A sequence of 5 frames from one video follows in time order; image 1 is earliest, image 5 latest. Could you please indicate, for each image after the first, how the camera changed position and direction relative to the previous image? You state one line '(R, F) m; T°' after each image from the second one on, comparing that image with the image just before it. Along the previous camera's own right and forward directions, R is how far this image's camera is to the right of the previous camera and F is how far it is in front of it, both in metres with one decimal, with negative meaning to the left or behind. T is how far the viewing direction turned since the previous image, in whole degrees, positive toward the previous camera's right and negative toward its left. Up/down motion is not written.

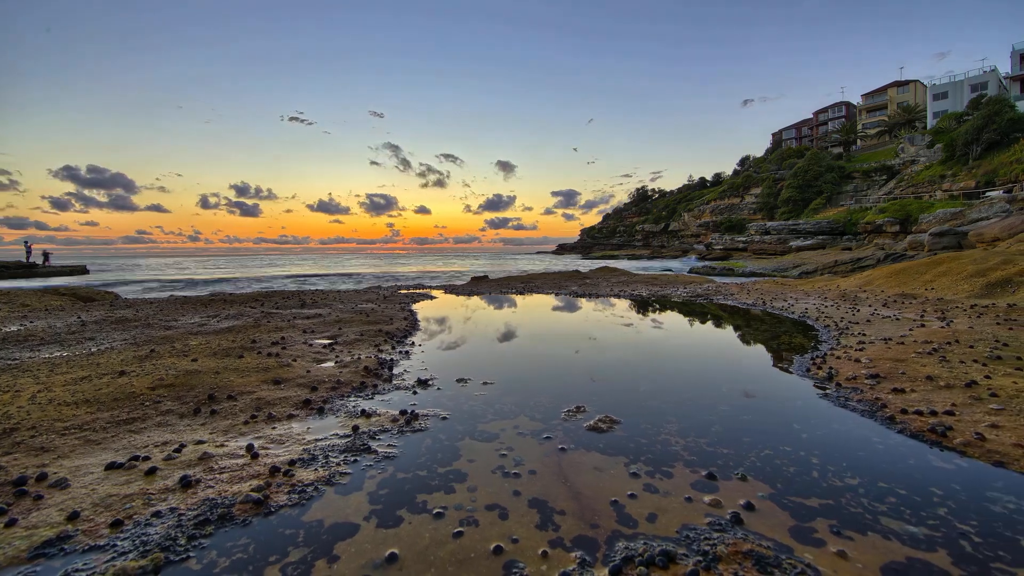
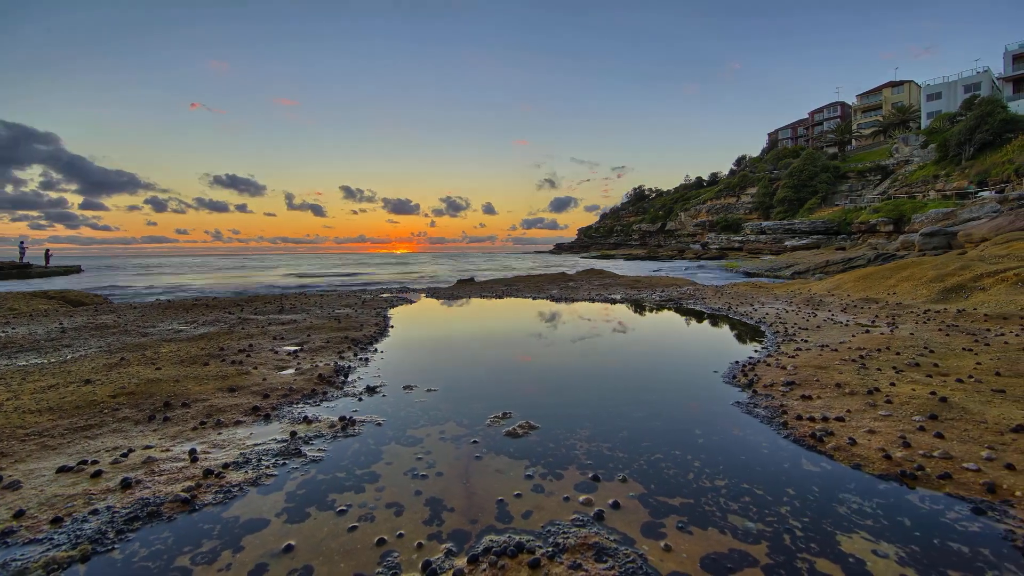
(+1.1, -0.6) m; 0°
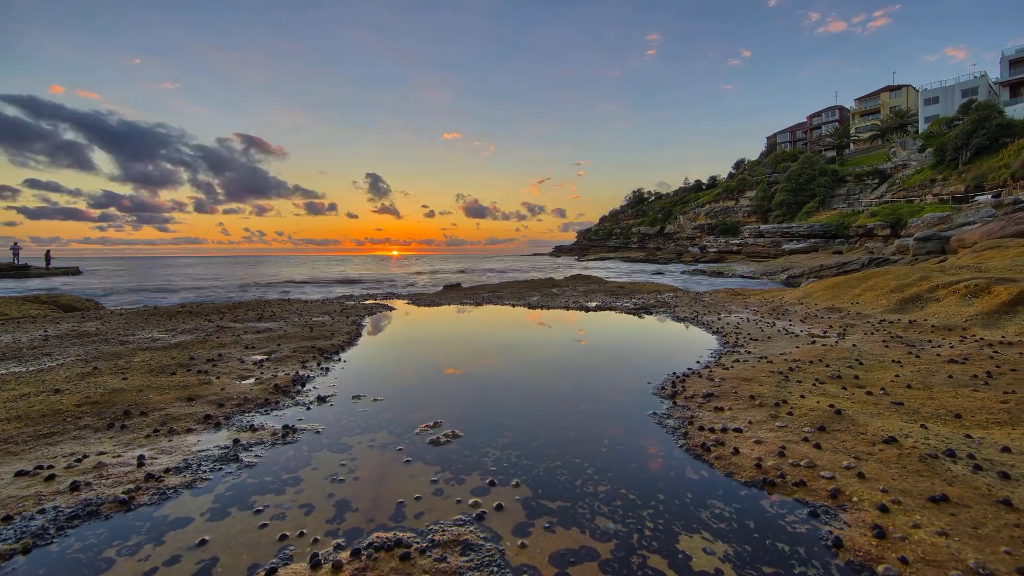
(+1.3, -0.7) m; 0°
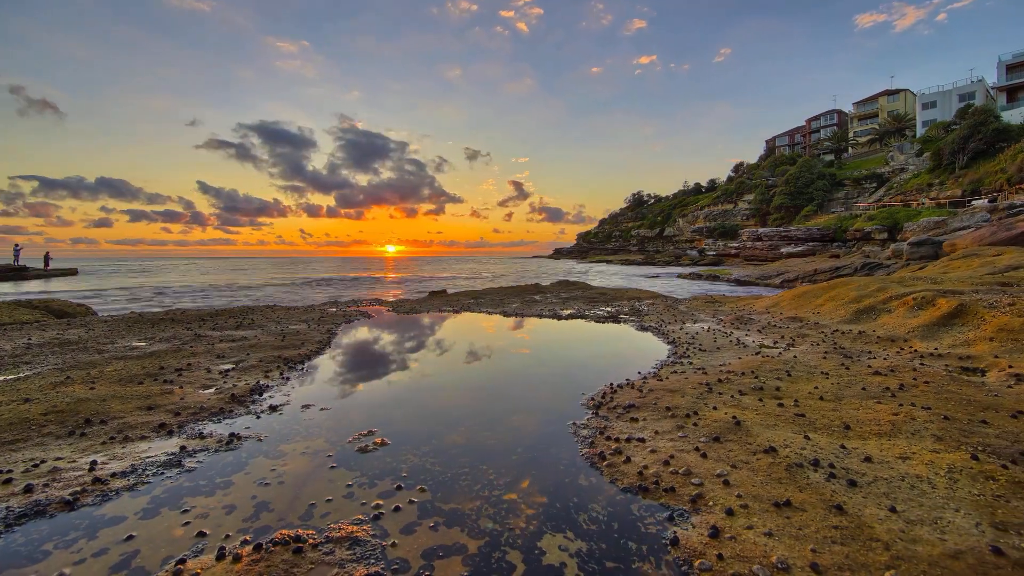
(+1.5, -0.8) m; 0°
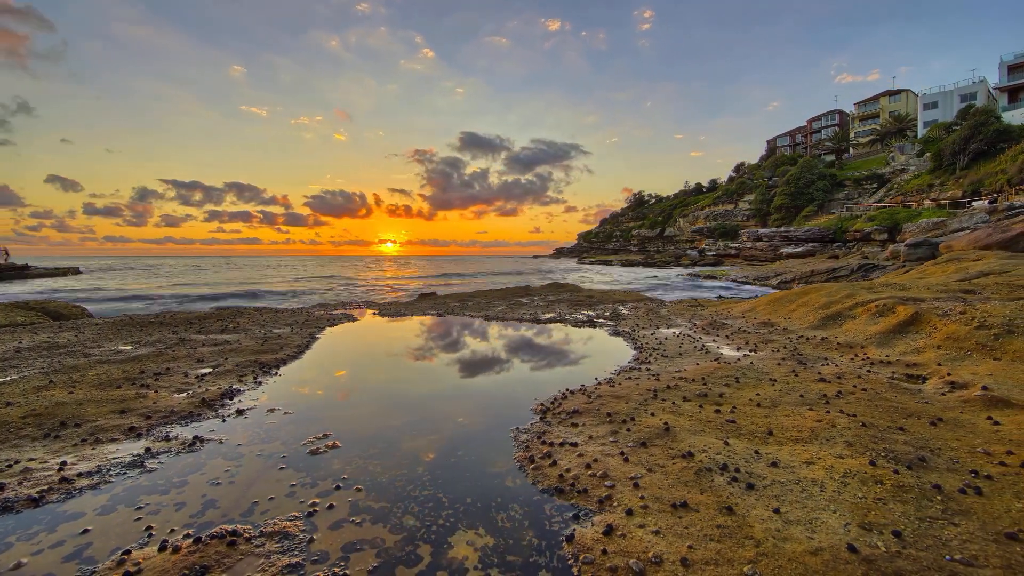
(+1.2, -0.6) m; 0°
